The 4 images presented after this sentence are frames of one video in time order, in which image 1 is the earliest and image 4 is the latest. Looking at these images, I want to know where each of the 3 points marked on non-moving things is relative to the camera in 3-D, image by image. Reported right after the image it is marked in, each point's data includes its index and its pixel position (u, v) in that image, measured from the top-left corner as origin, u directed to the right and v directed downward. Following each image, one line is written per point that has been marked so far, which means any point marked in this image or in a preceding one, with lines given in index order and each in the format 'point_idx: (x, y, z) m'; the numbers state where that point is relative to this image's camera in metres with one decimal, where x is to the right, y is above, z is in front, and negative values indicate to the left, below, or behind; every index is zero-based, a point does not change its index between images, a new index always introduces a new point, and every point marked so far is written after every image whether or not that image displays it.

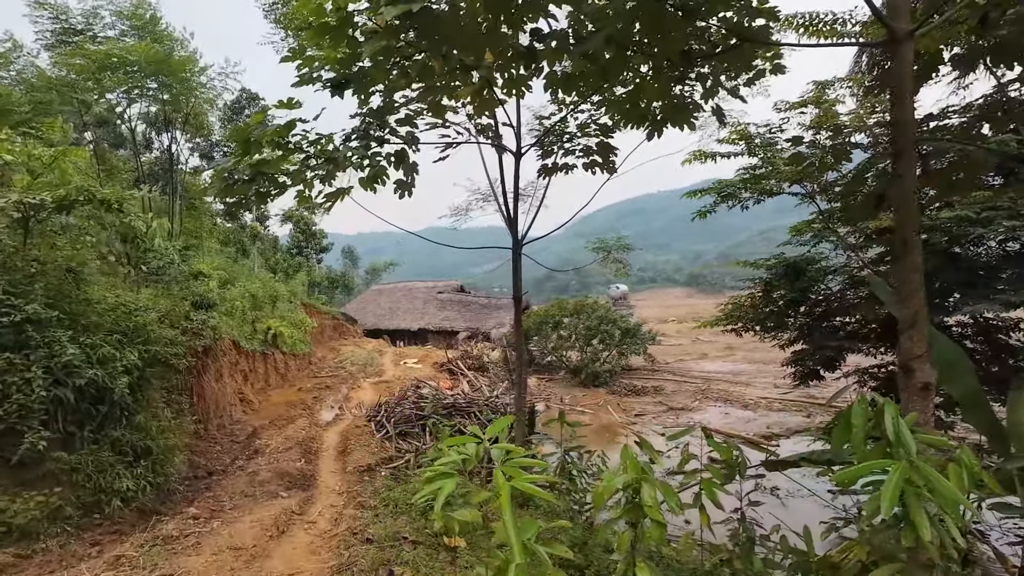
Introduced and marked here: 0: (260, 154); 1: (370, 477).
0: (-1.4, +0.8, +3.0) m
1: (-1.6, -2.2, +5.9) m
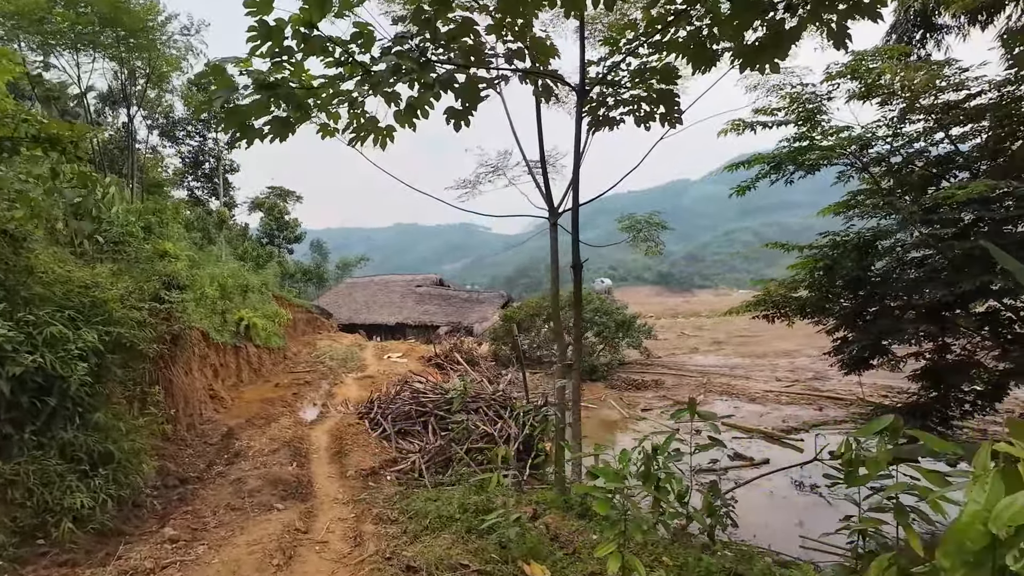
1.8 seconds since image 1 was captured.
0: (-1.0, +1.0, +2.2) m
1: (-1.3, -1.9, +5.1) m
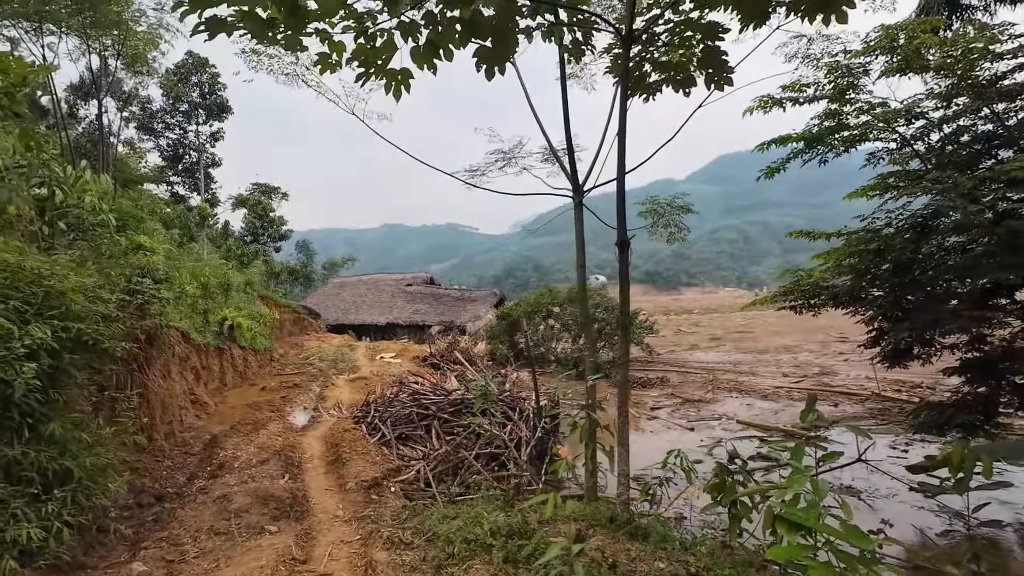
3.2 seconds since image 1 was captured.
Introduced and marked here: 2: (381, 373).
0: (-0.7, +1.1, +1.6) m
1: (-1.2, -1.8, +4.5) m
2: (-3.0, -1.9, +11.6) m
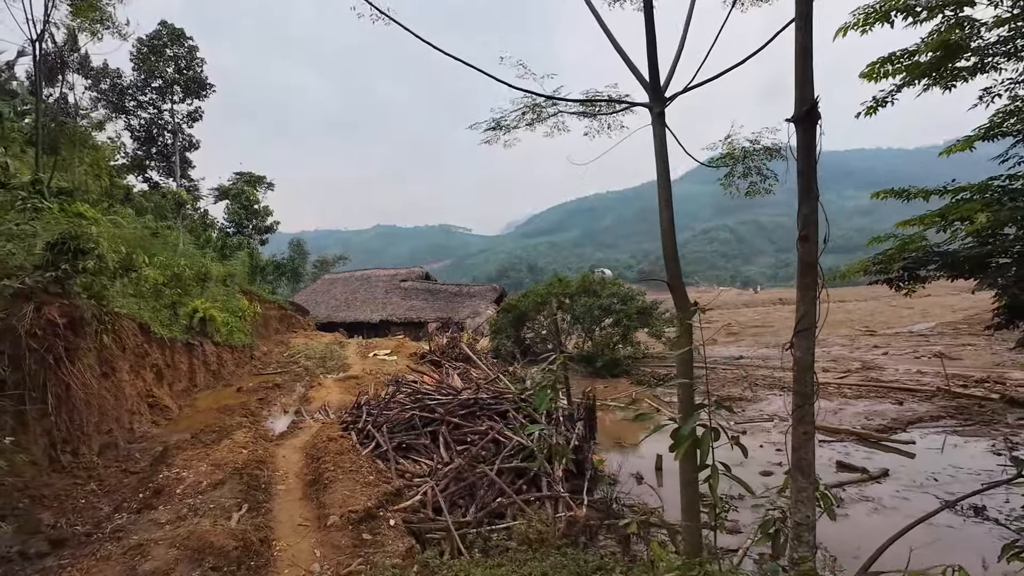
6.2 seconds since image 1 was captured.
0: (-0.4, +1.4, +0.3) m
1: (-0.9, -1.6, +3.2) m
2: (-2.7, -1.7, +10.3) m
